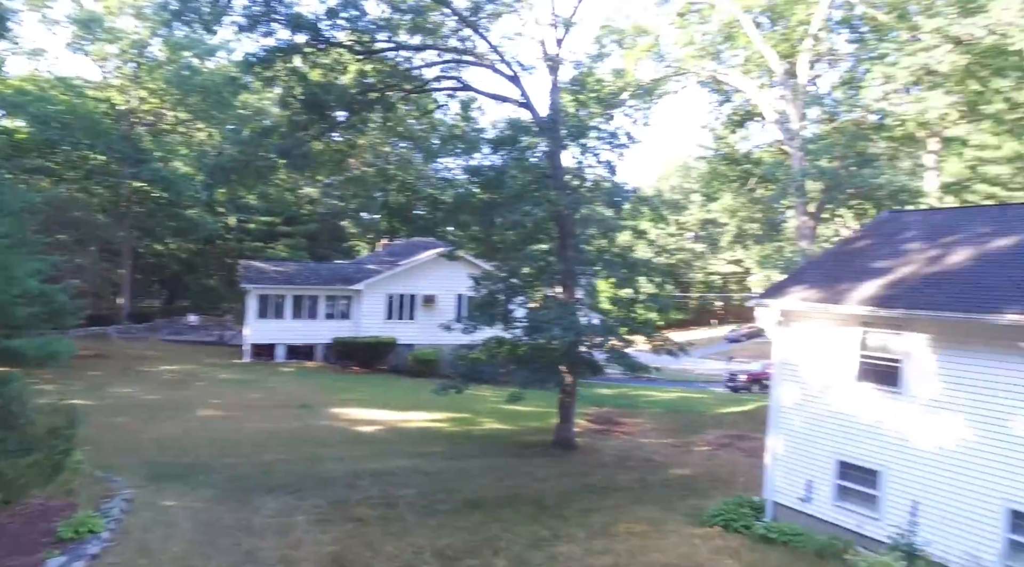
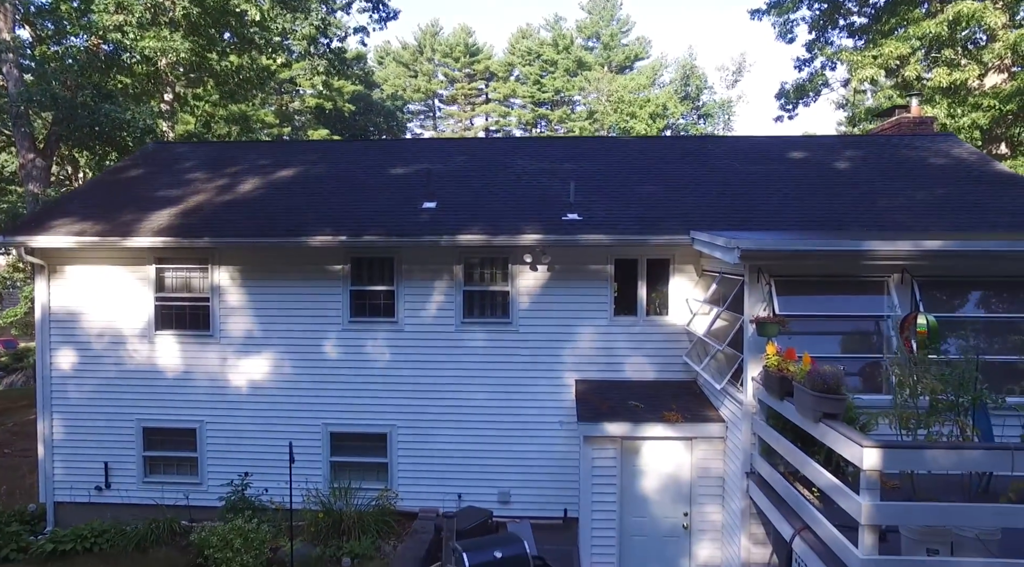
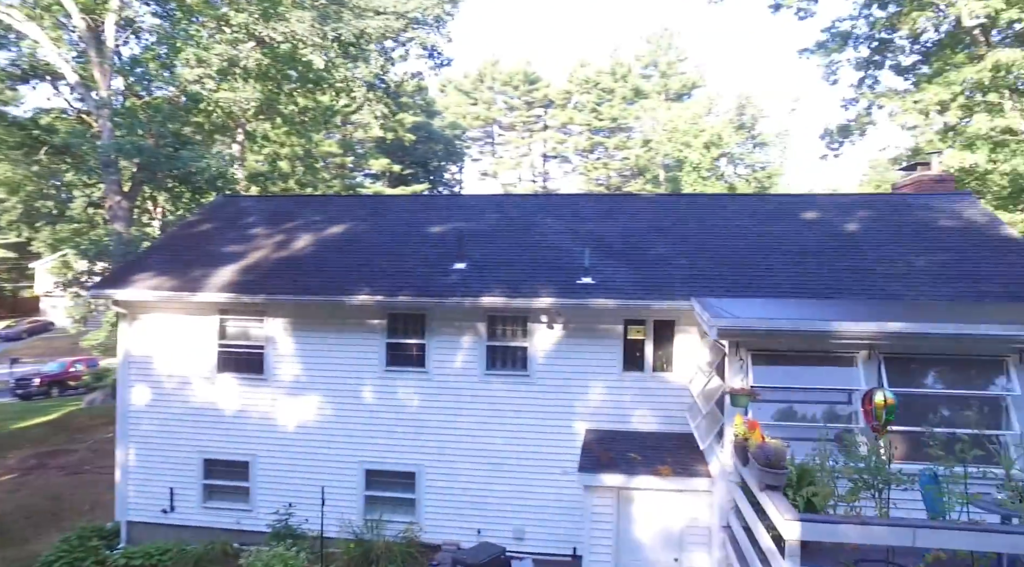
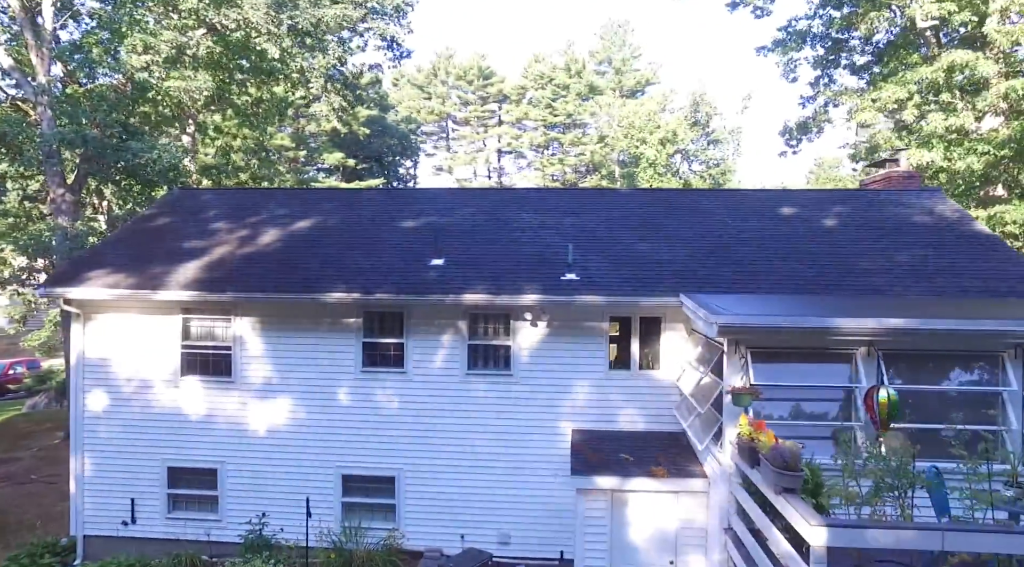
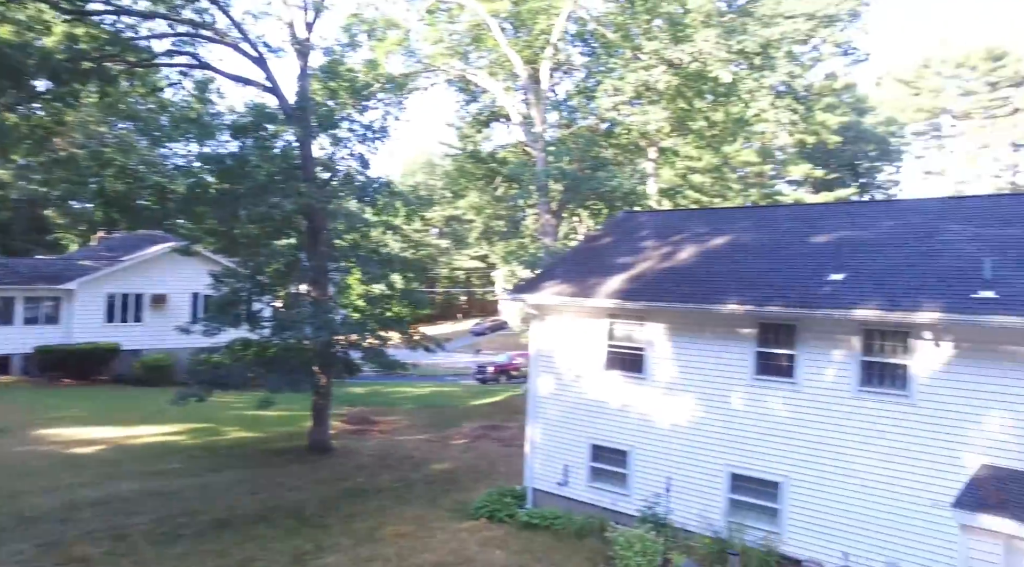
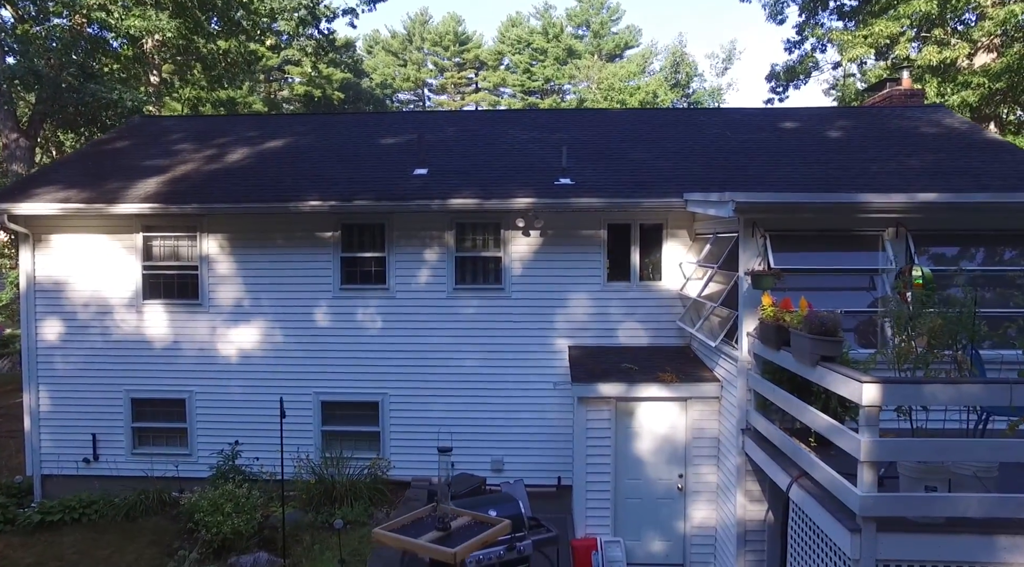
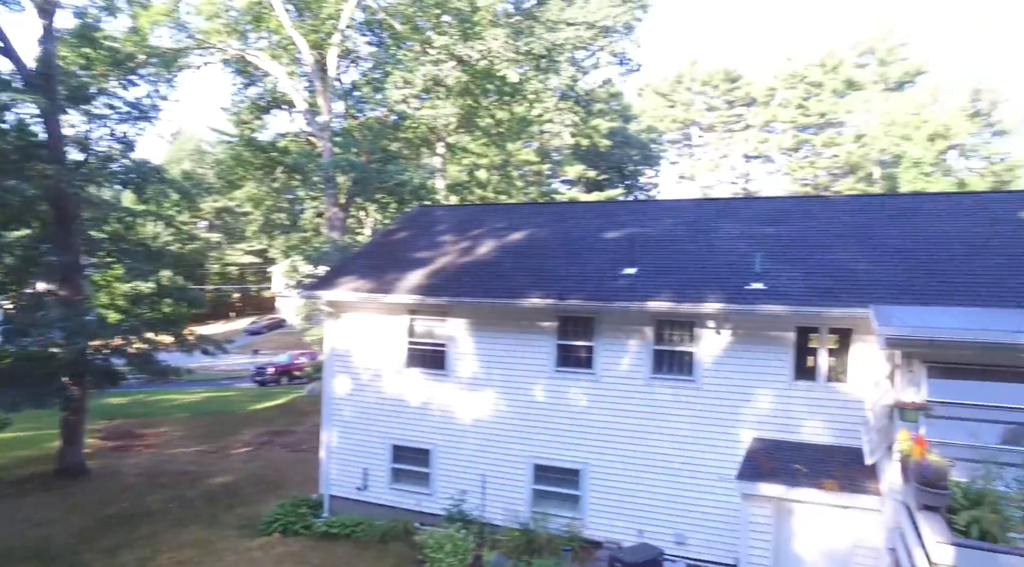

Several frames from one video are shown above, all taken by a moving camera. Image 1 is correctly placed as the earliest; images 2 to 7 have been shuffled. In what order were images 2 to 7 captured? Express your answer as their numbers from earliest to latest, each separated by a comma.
5, 7, 3, 4, 2, 6
